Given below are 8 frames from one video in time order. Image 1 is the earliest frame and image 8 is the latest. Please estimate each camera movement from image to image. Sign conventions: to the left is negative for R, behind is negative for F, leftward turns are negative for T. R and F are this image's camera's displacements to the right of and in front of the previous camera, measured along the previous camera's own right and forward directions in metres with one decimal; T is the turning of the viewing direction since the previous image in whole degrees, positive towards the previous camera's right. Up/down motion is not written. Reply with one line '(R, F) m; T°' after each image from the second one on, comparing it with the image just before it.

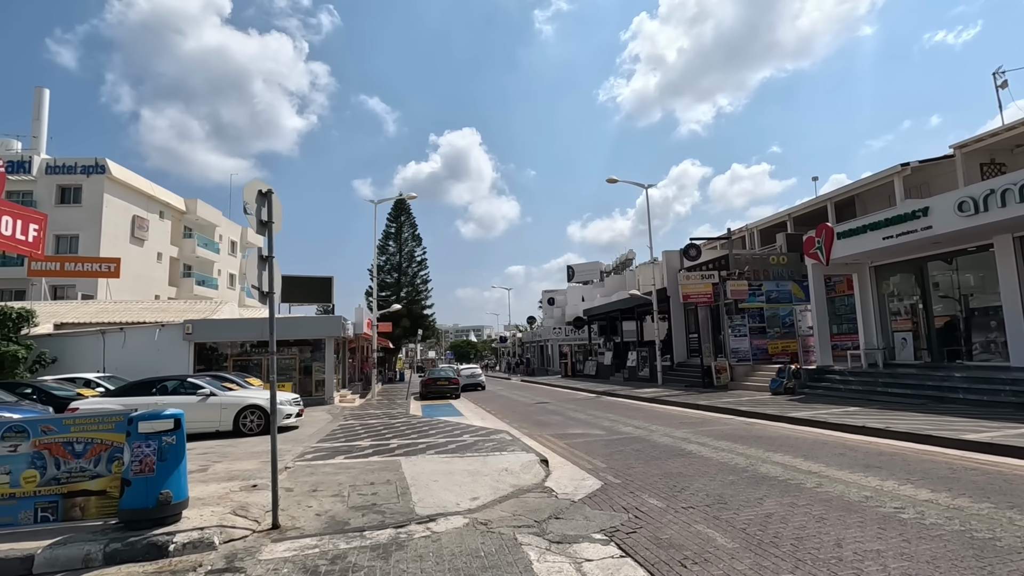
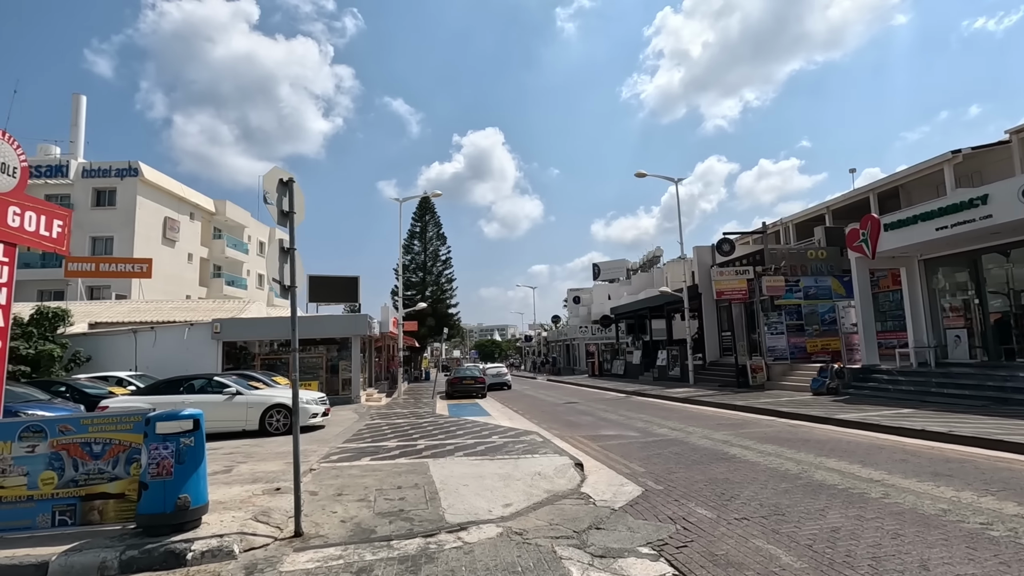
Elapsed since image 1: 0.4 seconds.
(-0.1, +0.4) m; -3°
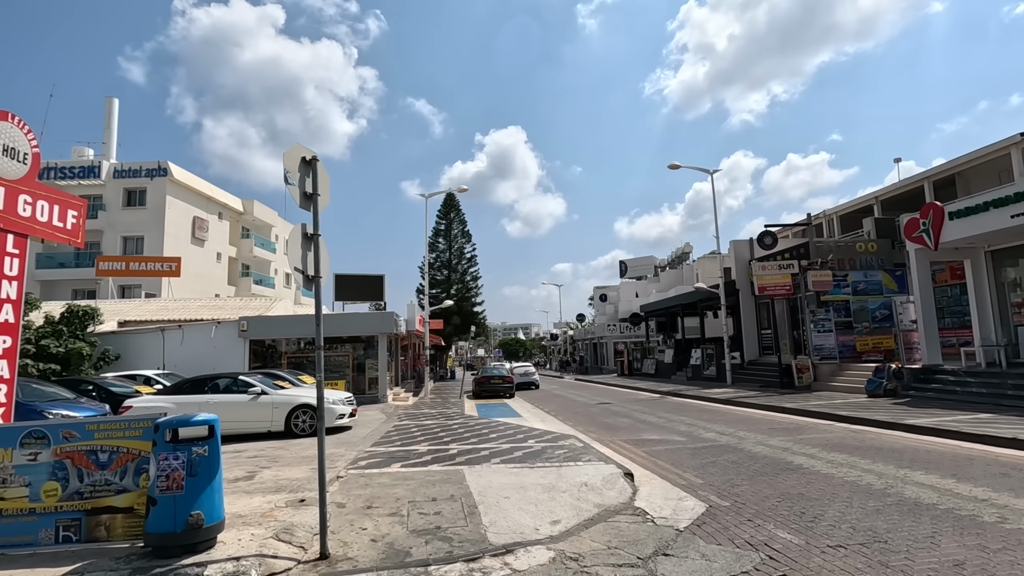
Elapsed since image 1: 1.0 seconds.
(-0.3, +0.7) m; -2°
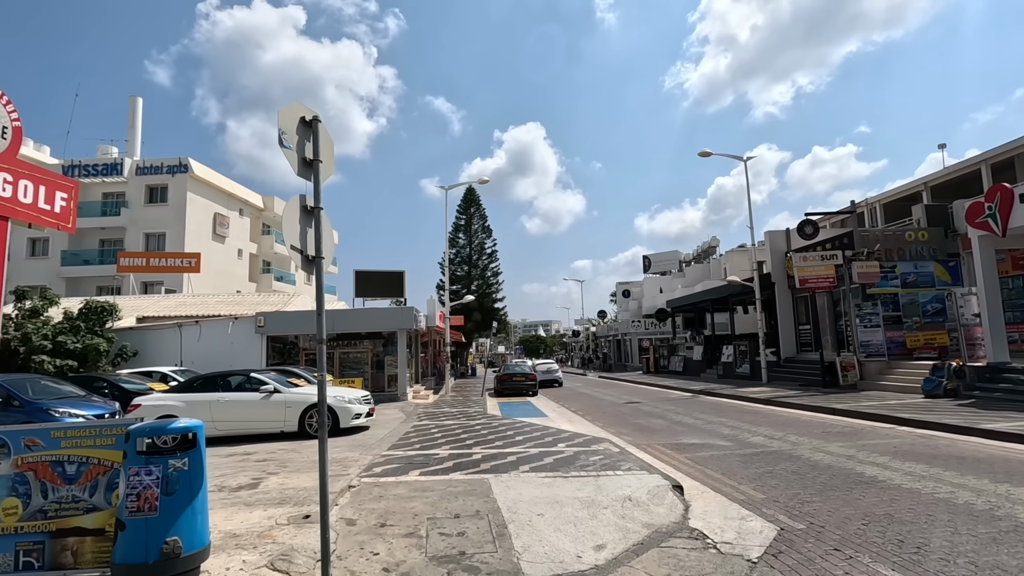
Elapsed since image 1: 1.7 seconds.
(-0.2, +0.9) m; -2°
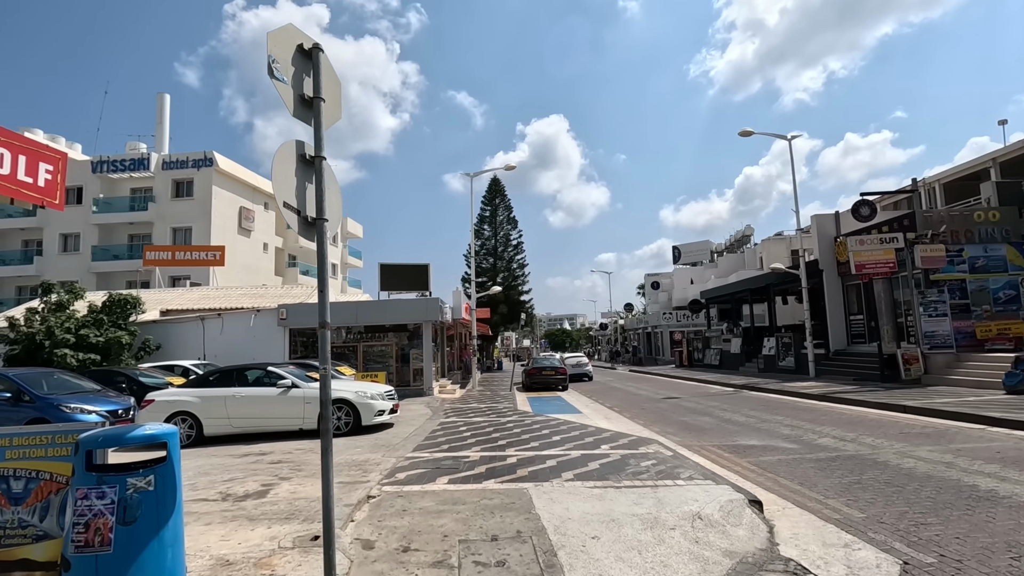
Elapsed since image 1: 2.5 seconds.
(-0.2, +1.0) m; -3°
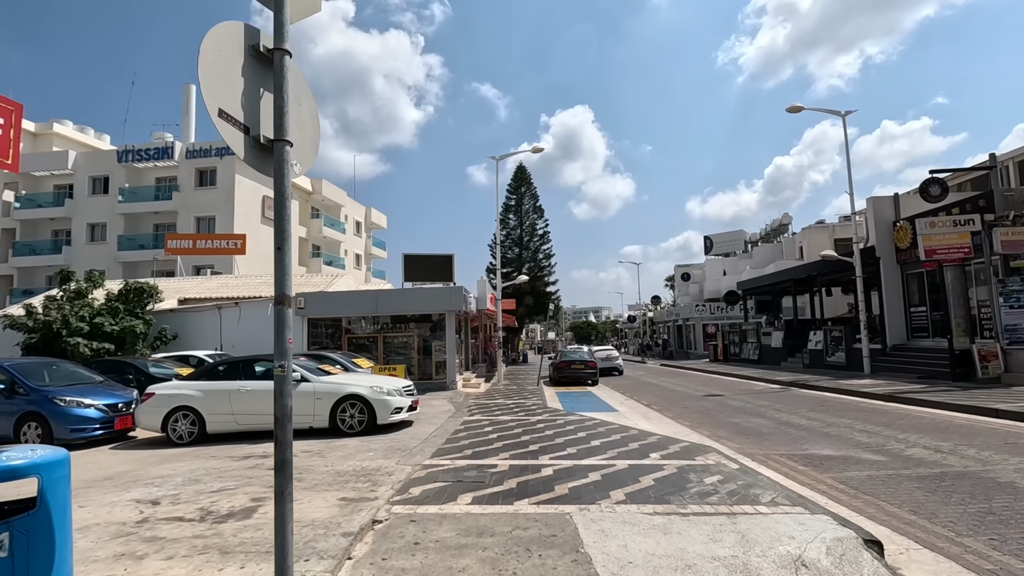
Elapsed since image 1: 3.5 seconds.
(-0.1, +1.2) m; -3°
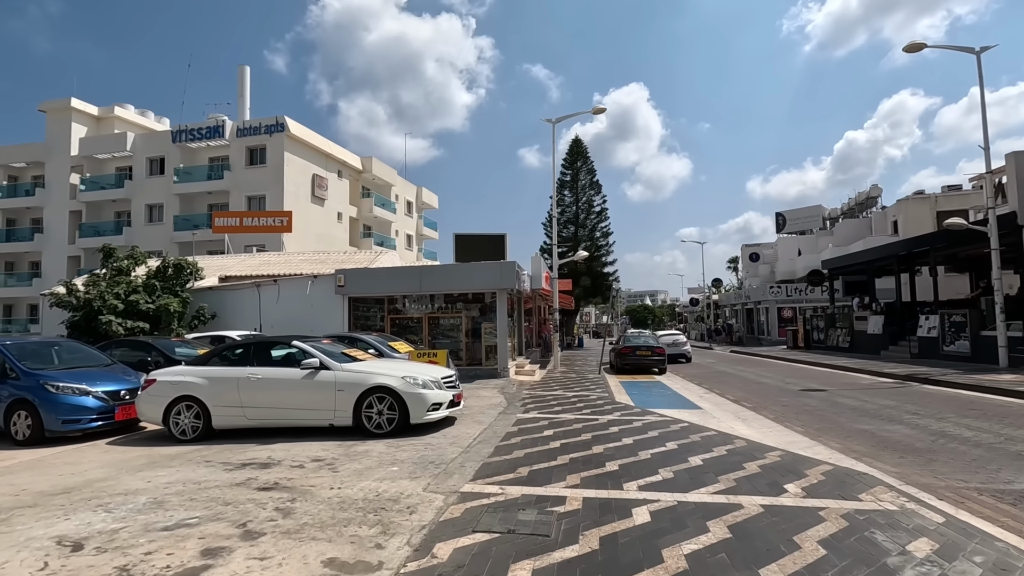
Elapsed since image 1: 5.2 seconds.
(-0.2, +2.2) m; -6°
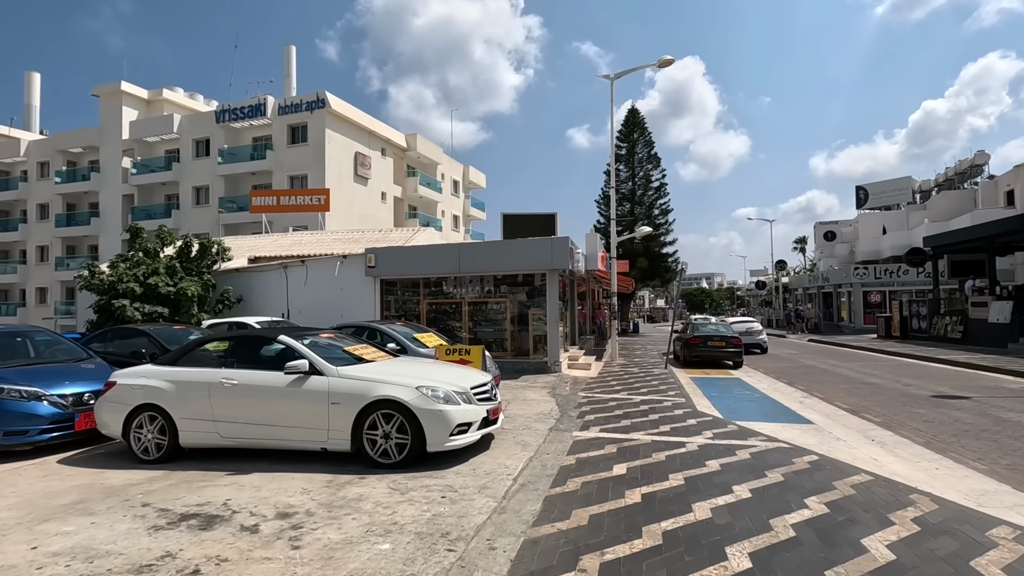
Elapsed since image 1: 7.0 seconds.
(-0.1, +2.4) m; -5°
